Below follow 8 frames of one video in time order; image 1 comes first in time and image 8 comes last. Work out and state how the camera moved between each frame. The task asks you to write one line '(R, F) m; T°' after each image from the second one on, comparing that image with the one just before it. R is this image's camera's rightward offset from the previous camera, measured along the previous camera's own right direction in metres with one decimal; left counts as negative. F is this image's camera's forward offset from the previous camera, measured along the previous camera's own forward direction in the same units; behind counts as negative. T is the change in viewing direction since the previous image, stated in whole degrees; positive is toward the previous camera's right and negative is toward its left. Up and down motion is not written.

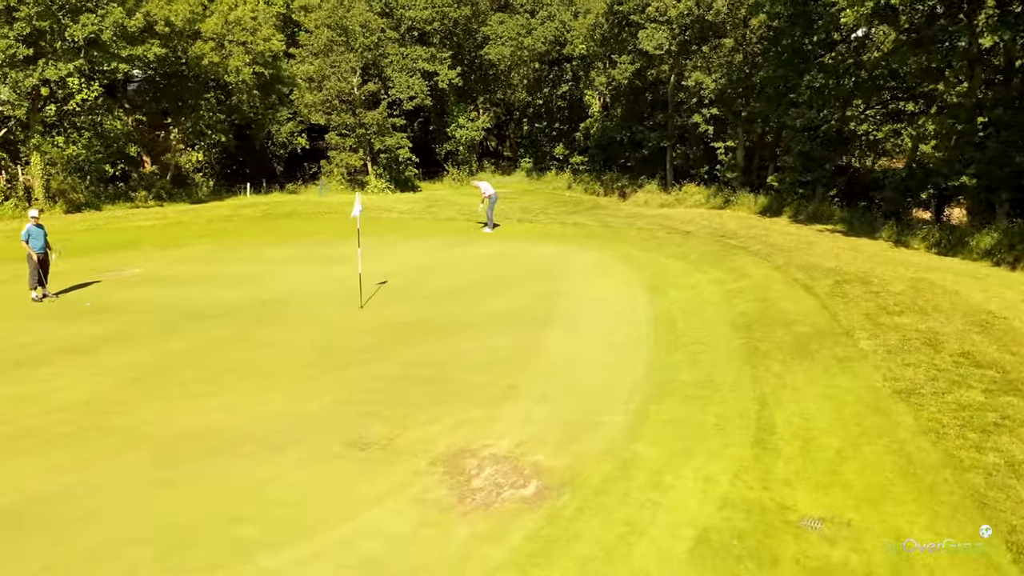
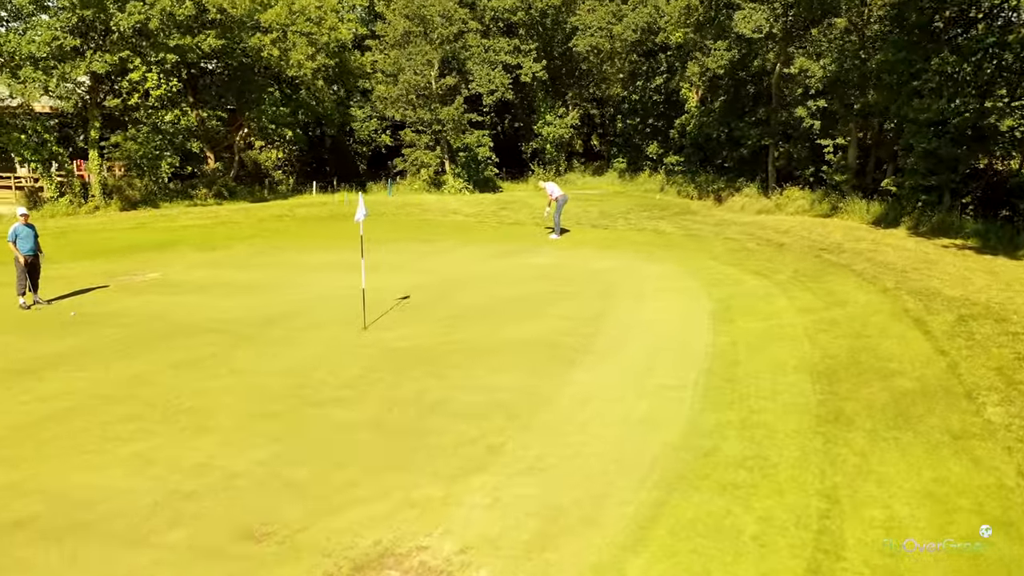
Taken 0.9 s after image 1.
(+1.3, +2.8) m; -8°
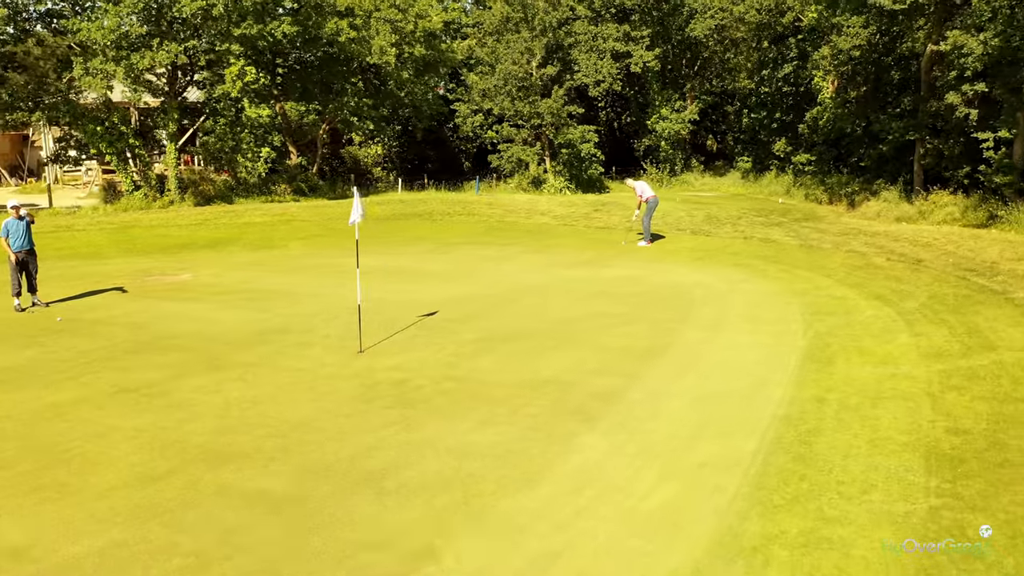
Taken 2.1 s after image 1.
(+1.4, +2.8) m; -10°
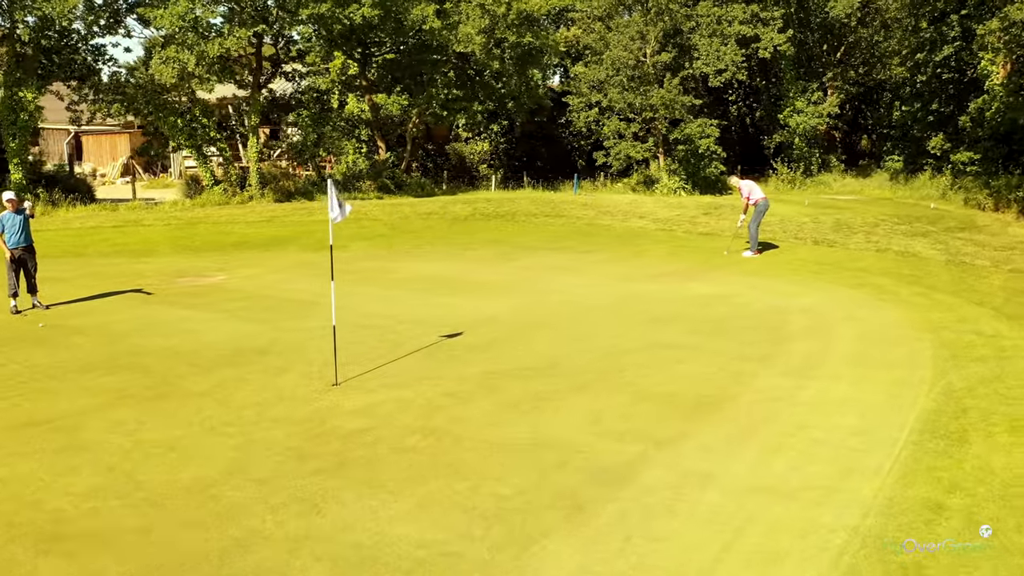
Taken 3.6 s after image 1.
(+1.3, +2.6) m; -10°
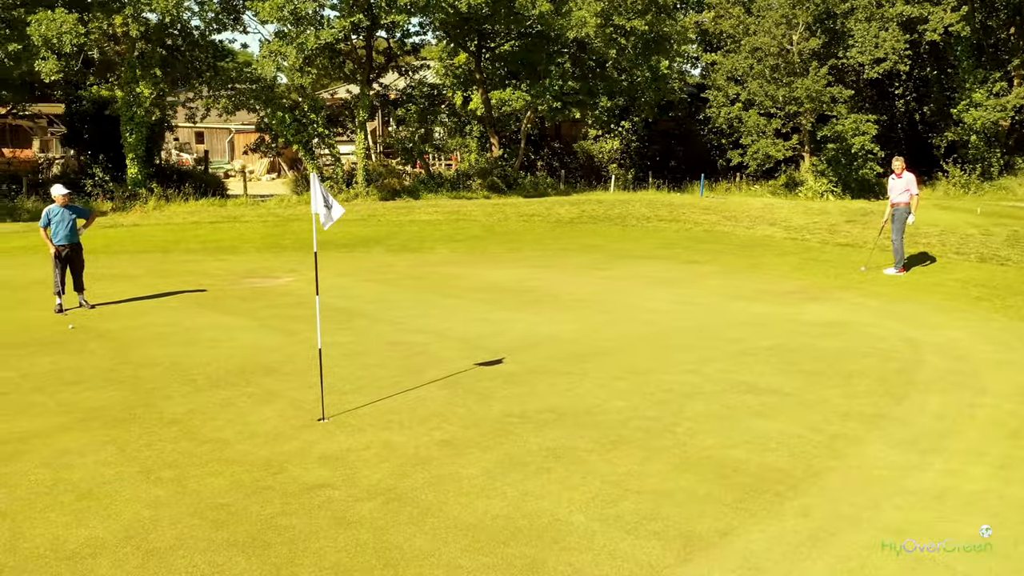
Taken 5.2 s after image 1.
(+1.1, +1.9) m; -11°
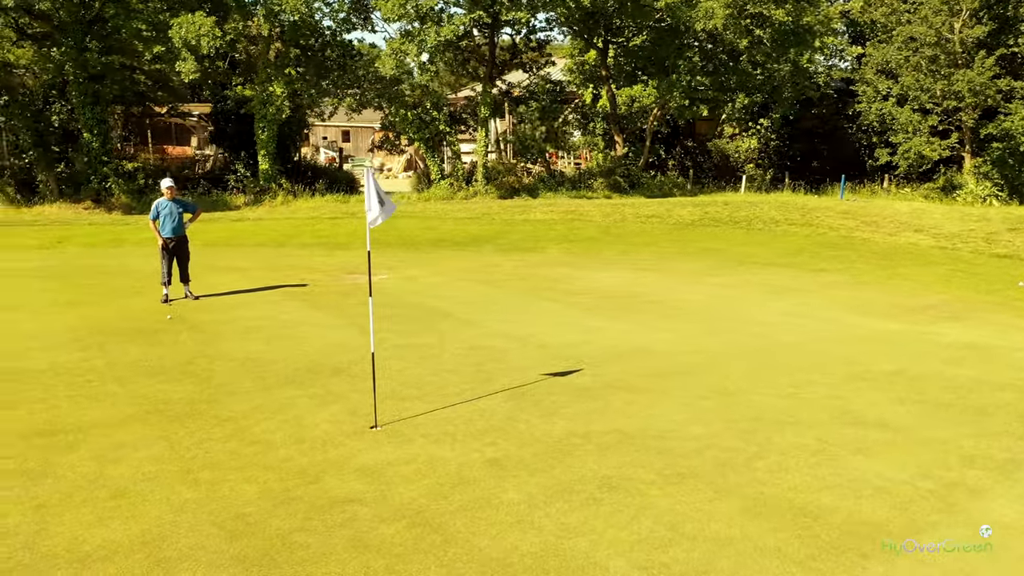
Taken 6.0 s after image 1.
(+0.6, +0.7) m; -10°
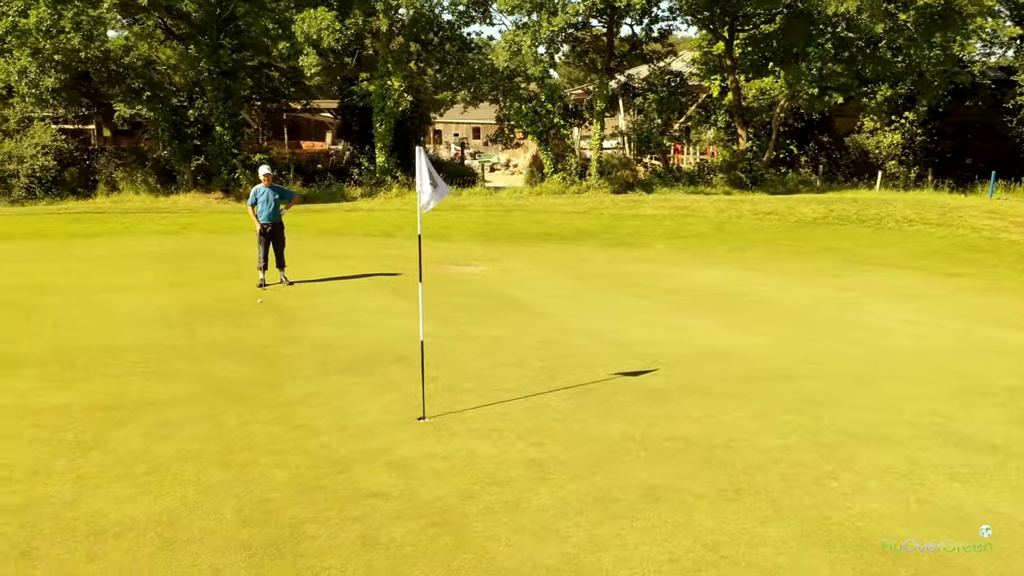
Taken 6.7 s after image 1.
(+0.6, +0.5) m; -9°
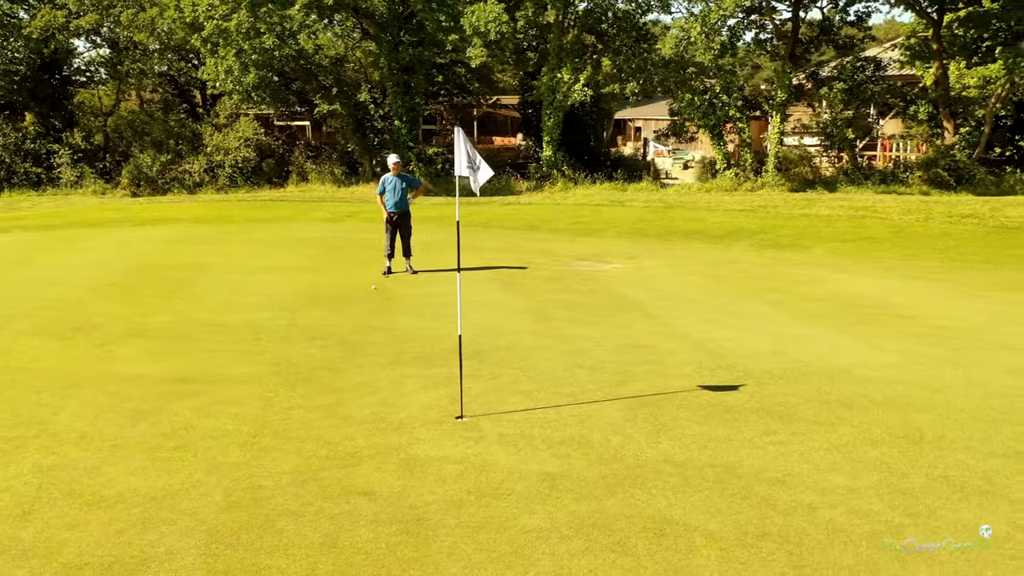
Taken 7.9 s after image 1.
(+1.2, +0.7) m; -14°
